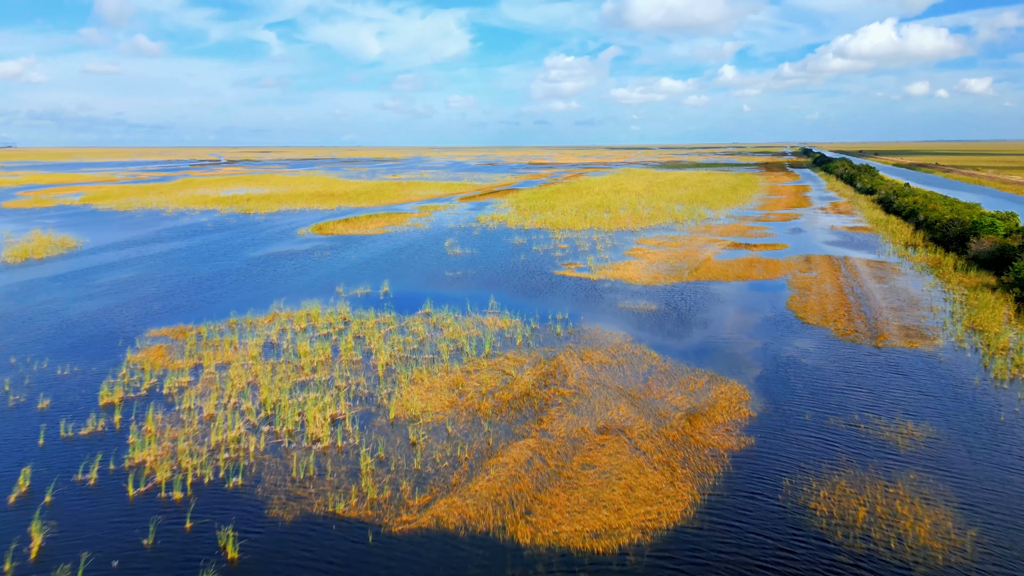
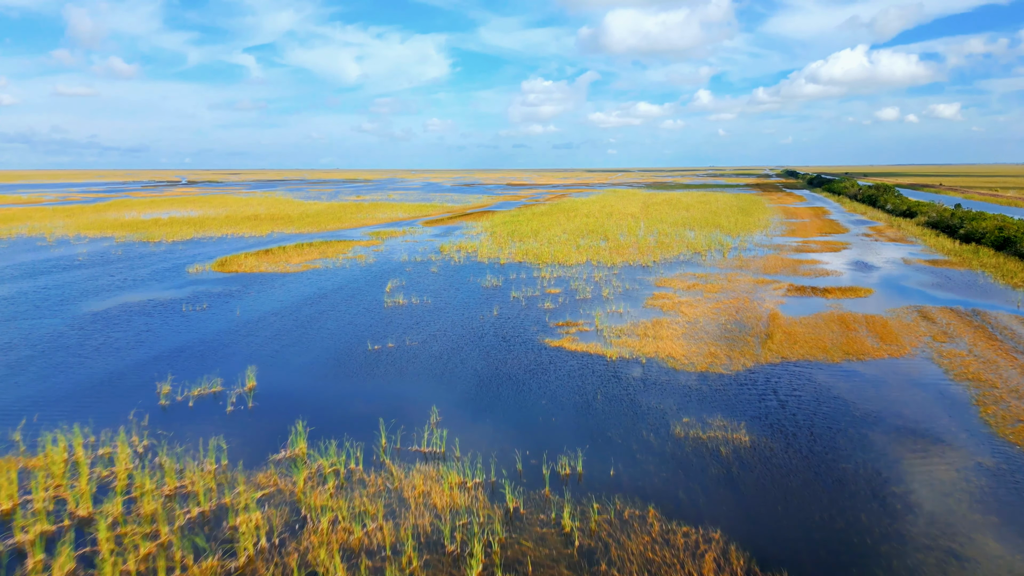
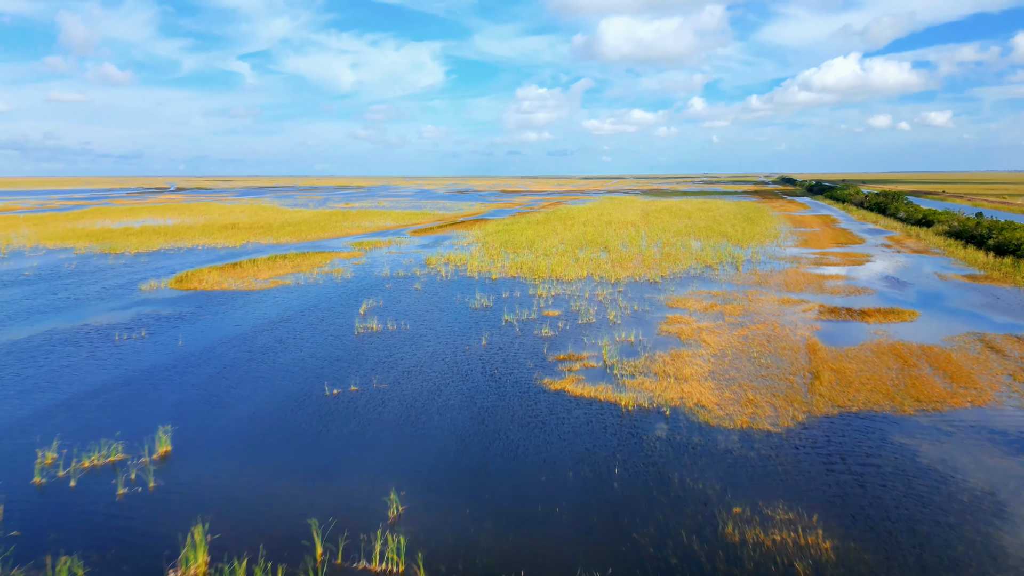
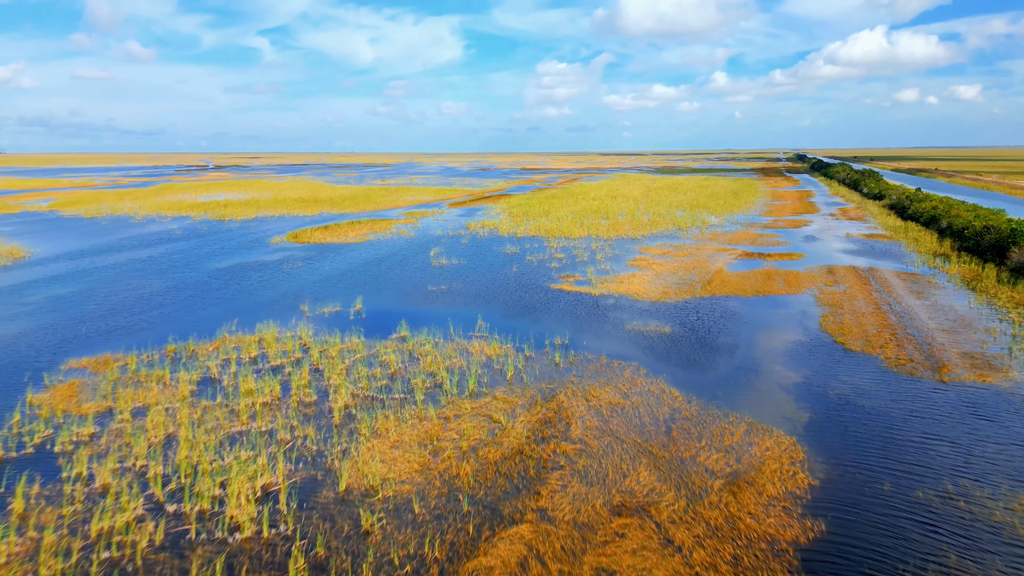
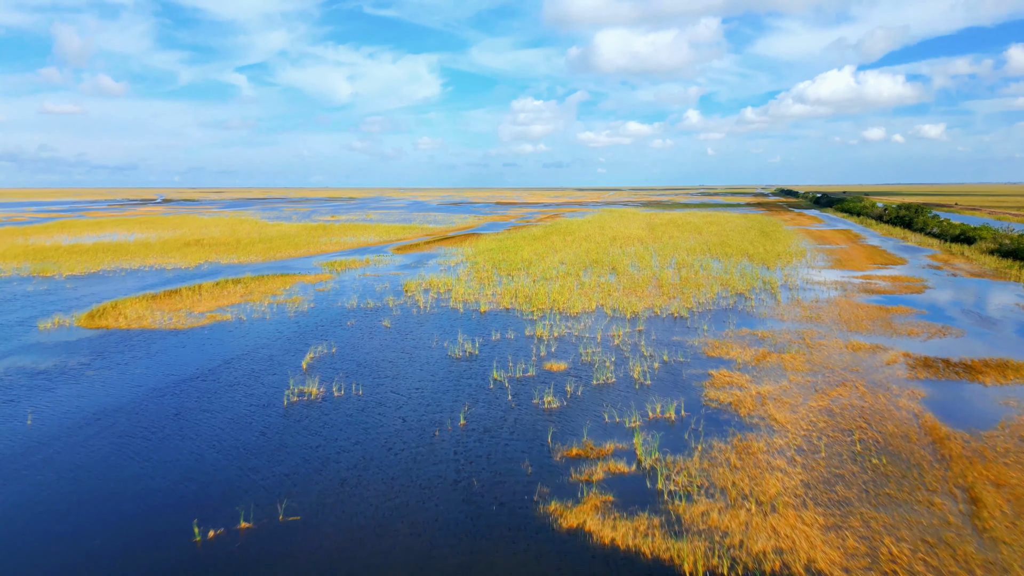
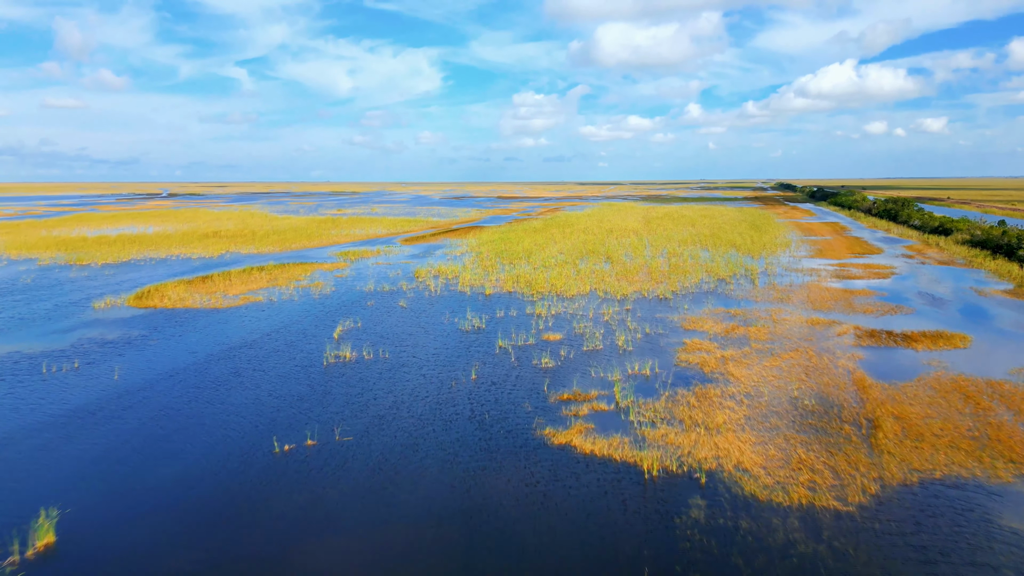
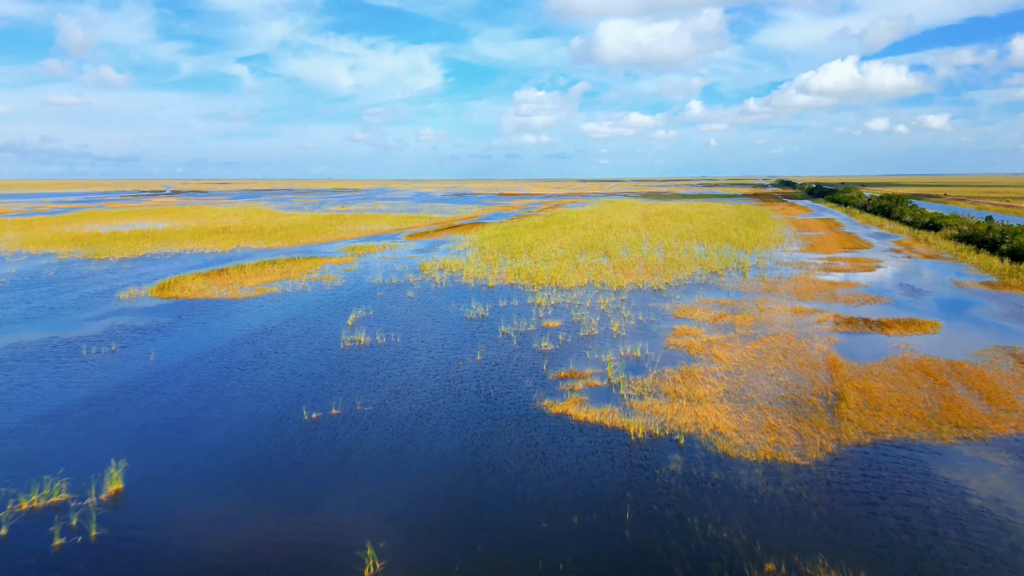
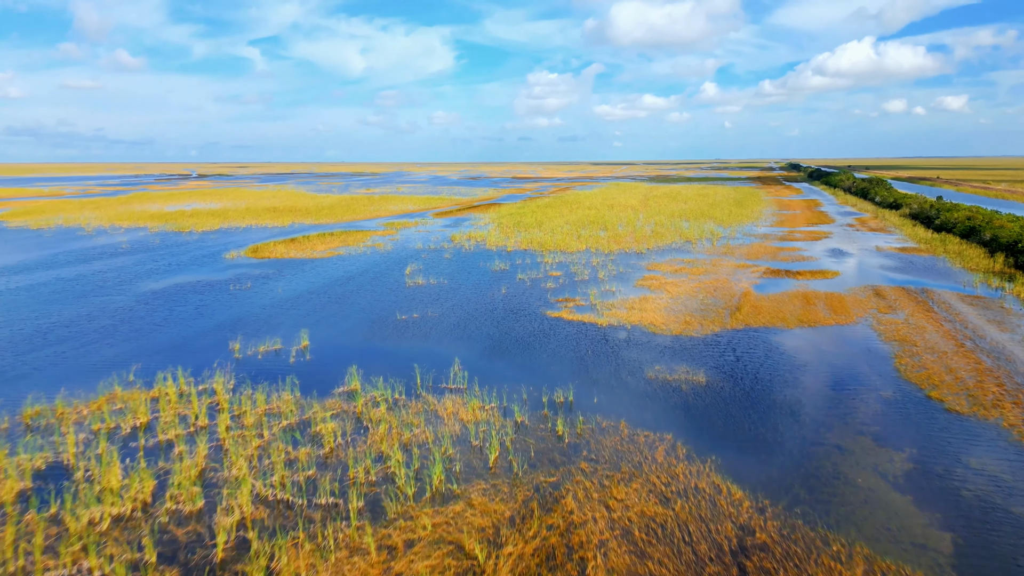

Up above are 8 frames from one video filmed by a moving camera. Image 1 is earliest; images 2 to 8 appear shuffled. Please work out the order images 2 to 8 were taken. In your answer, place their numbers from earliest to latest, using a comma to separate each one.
4, 8, 2, 3, 7, 6, 5
